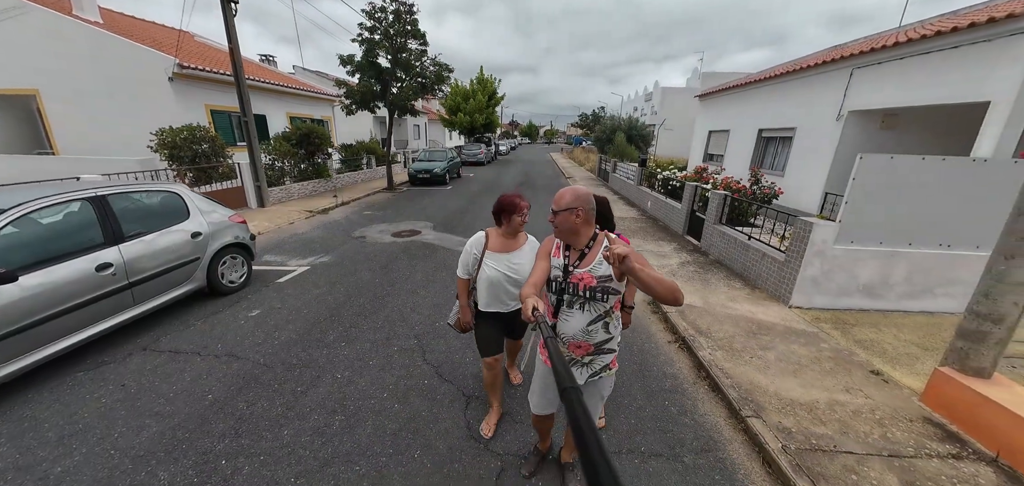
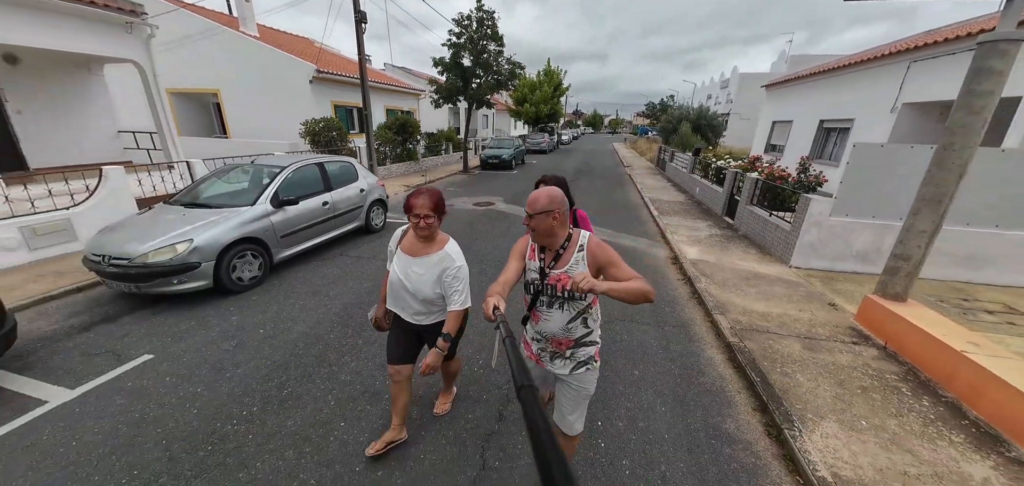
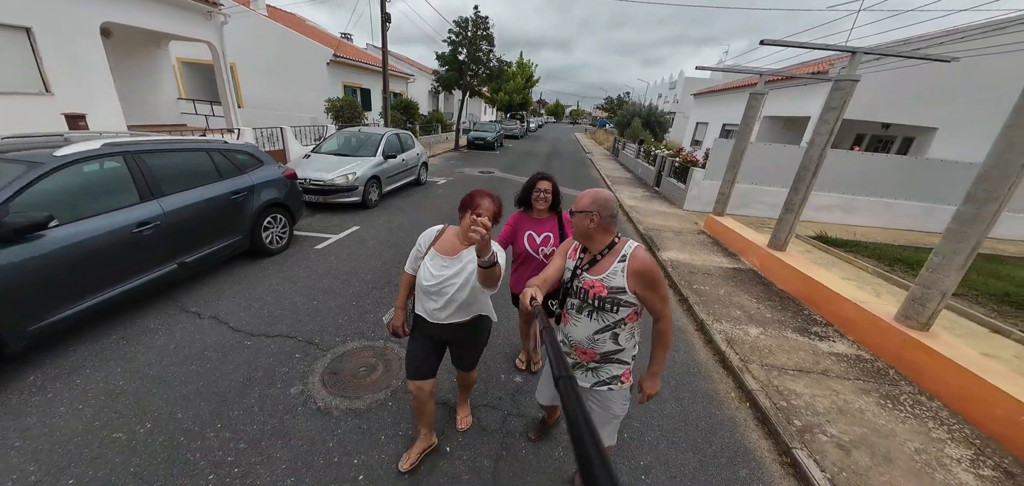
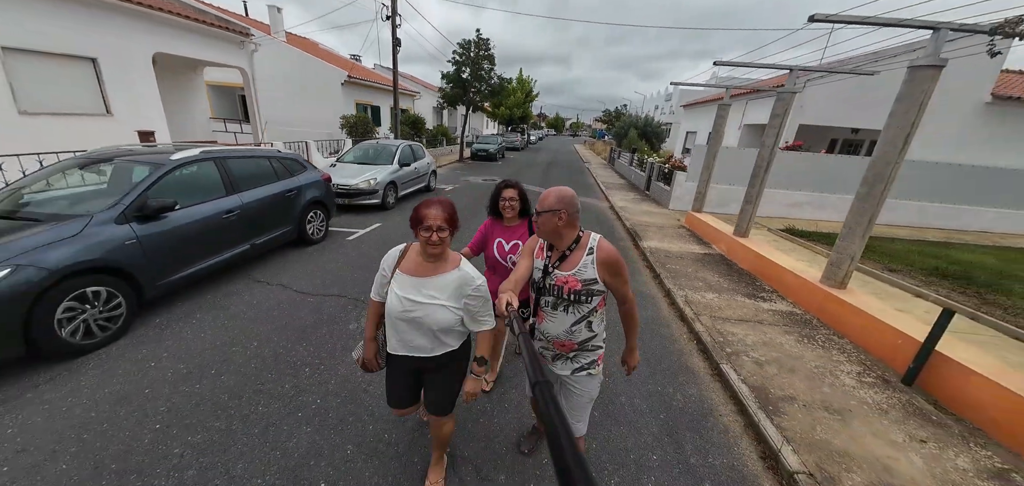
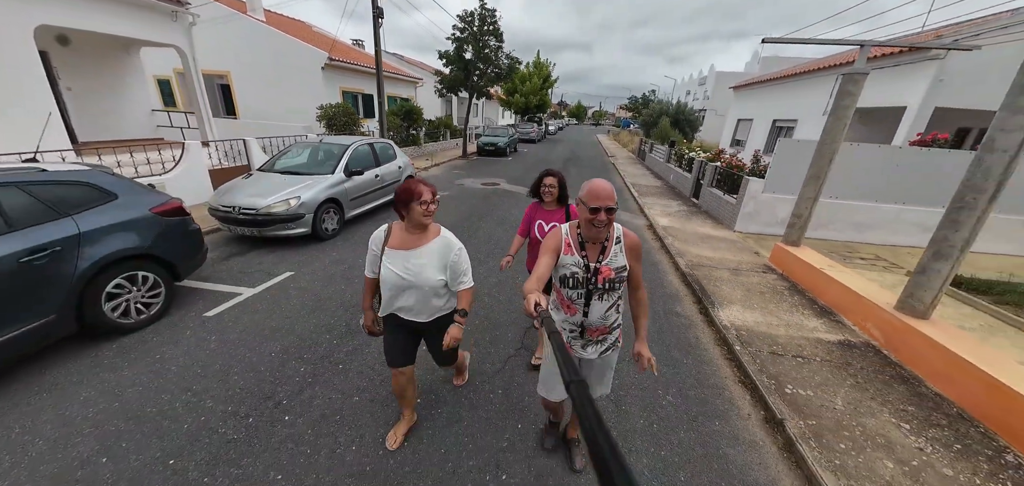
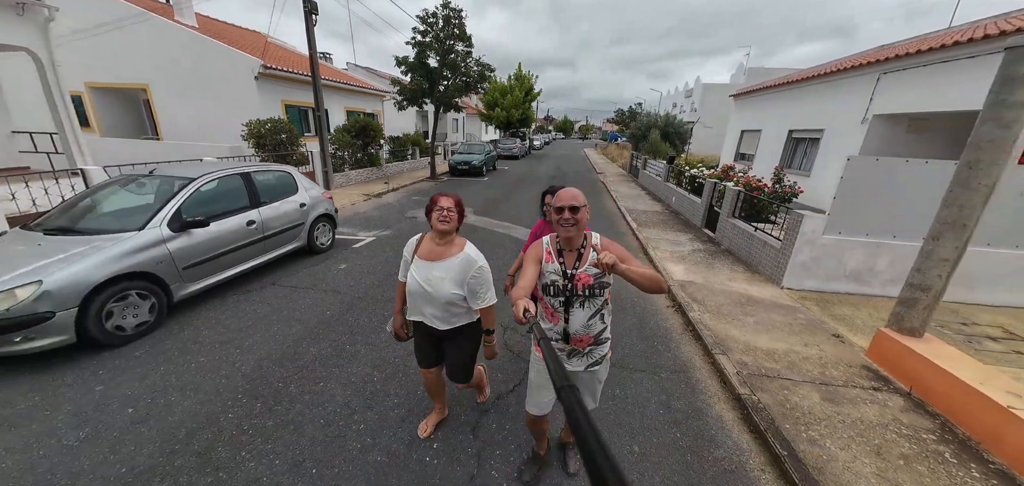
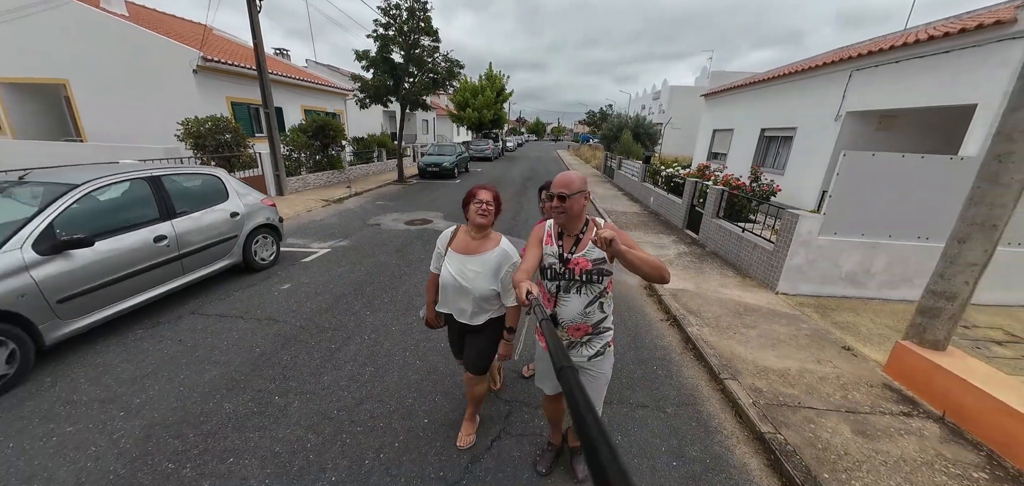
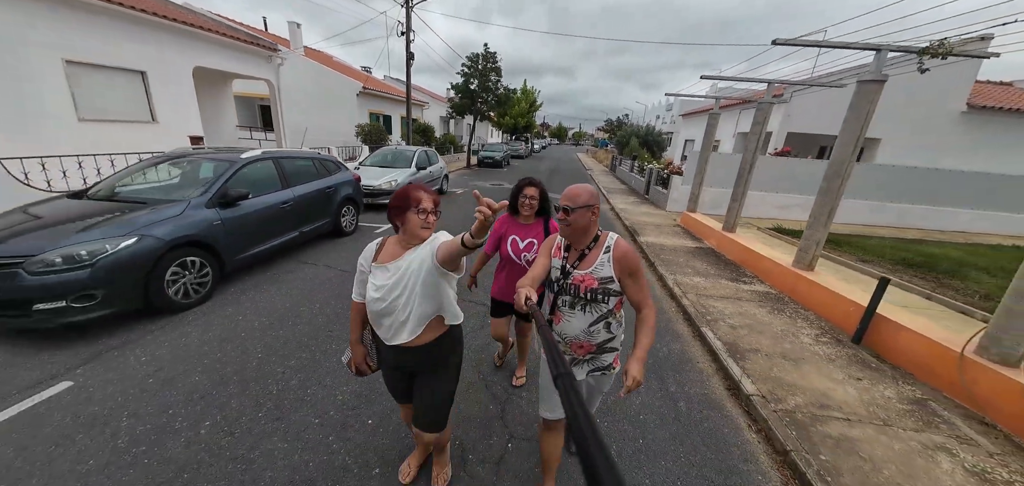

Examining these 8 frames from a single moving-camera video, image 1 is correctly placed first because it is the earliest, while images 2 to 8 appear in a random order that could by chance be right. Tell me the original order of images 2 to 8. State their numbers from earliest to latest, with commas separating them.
7, 6, 2, 5, 3, 4, 8
